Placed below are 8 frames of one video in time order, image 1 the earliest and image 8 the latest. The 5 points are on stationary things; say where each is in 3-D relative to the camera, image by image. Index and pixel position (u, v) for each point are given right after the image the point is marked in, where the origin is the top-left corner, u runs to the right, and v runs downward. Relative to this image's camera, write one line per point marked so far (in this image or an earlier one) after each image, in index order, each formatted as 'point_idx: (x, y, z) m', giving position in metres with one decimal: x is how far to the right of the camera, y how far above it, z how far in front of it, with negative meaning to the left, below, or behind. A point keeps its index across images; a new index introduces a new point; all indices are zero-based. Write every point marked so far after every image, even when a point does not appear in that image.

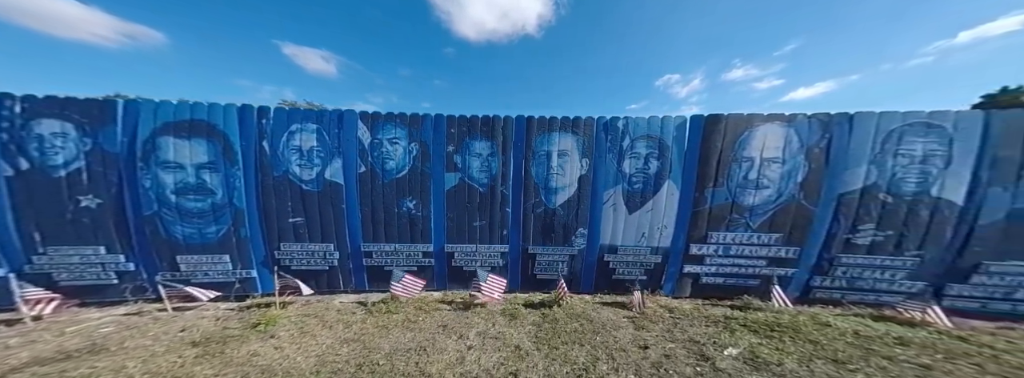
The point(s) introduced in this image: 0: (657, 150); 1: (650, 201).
0: (+1.5, +0.5, +2.7) m
1: (+1.4, -0.1, +2.7) m
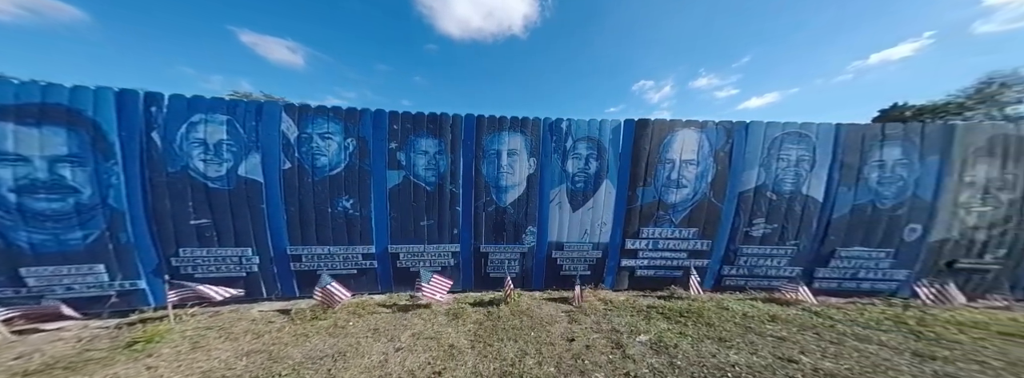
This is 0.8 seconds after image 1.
0: (+1.0, +0.5, +2.9) m
1: (+0.9, -0.1, +2.9) m
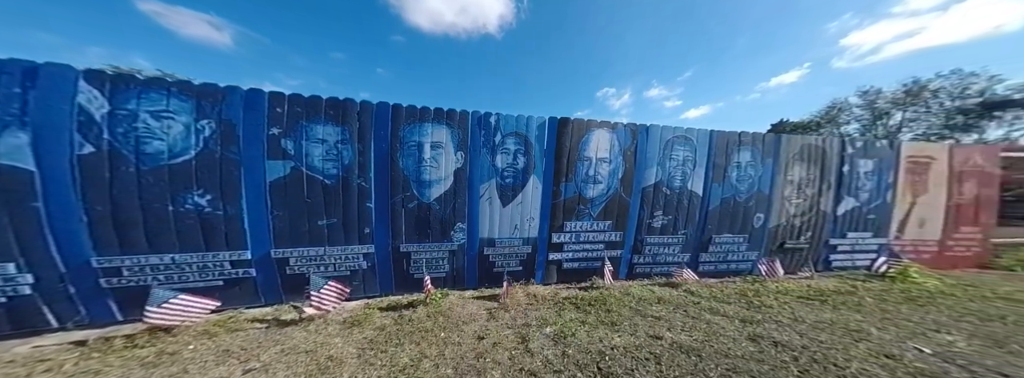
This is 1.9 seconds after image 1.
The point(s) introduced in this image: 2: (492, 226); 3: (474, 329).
0: (+0.2, +0.5, +3.0) m
1: (+0.1, -0.1, +3.0) m
2: (-0.2, -0.4, +2.9) m
3: (-0.2, -0.9, +1.6) m
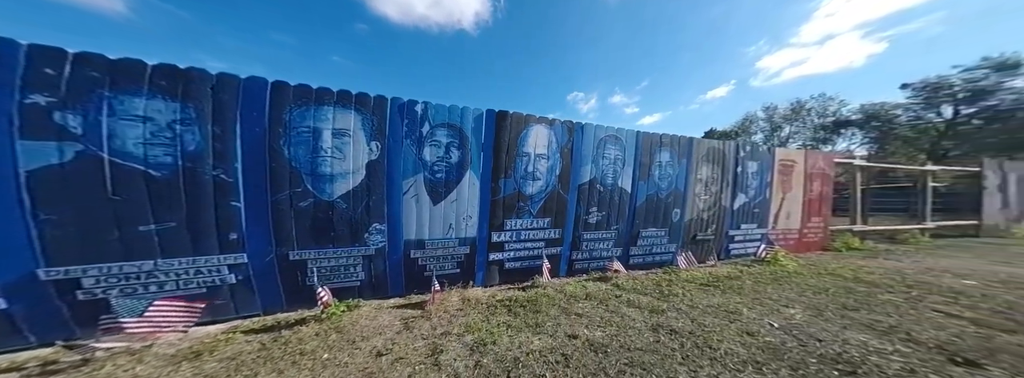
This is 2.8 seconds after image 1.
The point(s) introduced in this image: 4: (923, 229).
0: (-0.6, +0.6, +2.8) m
1: (-0.7, 0.0, +2.8) m
2: (-1.0, -0.4, +2.7) m
3: (-0.8, -0.9, +1.4) m
4: (+18.4, -1.8, +11.1) m
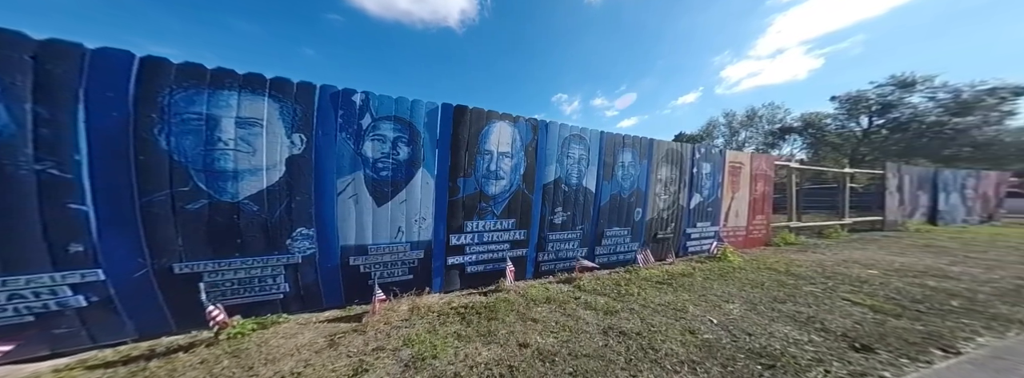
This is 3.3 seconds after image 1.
0: (-1.1, +0.6, +2.6) m
1: (-1.1, 0.0, +2.6) m
2: (-1.4, -0.4, +2.4) m
3: (-1.1, -0.9, +1.2) m
4: (+17.0, -1.8, +12.7) m
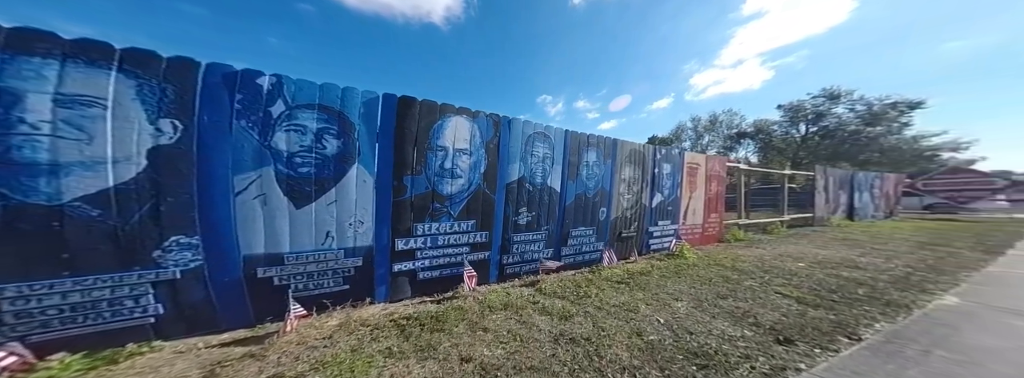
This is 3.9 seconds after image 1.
0: (-1.6, +0.6, +2.3) m
1: (-1.7, 0.0, +2.3) m
2: (-2.0, -0.4, +2.1) m
3: (-1.5, -0.9, +0.9) m
4: (+15.4, -1.8, +14.1) m
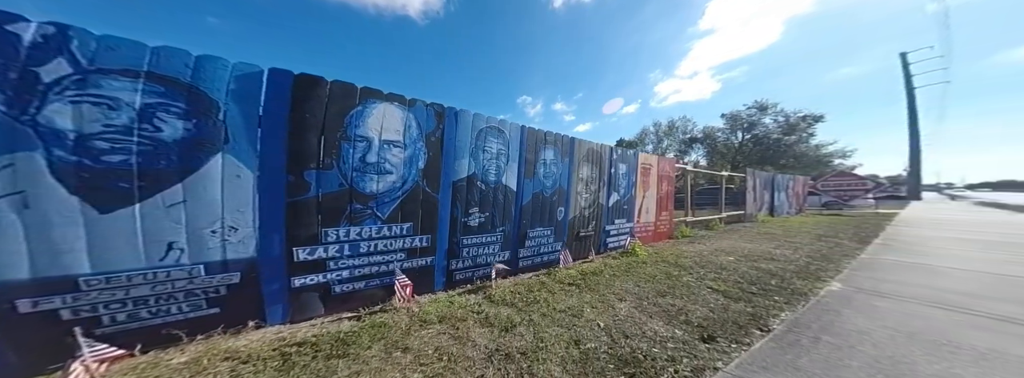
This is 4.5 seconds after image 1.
0: (-2.3, +0.6, +1.7) m
1: (-2.4, 0.0, +1.7) m
2: (-2.6, -0.3, +1.5) m
3: (-2.0, -0.8, +0.3) m
4: (+13.1, -1.8, +15.6) m
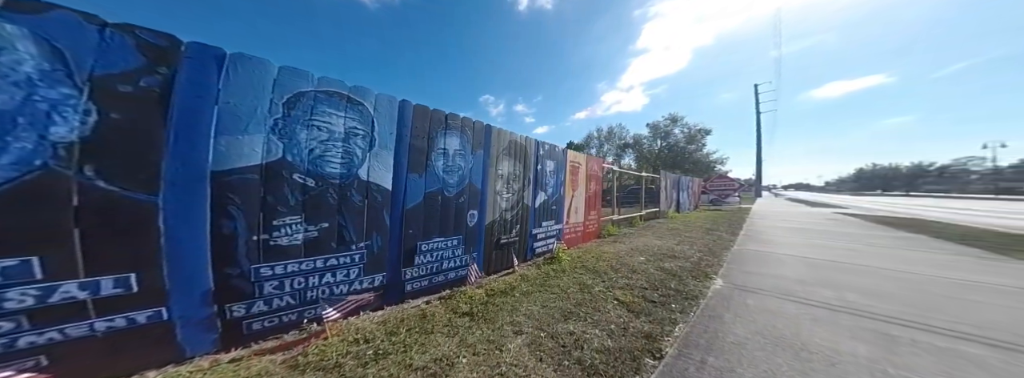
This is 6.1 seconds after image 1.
0: (-3.9, +0.6, -0.5) m
1: (-4.0, 0.0, -0.6) m
2: (-4.2, -0.3, -0.9) m
3: (-3.4, -0.8, -1.8) m
4: (+8.3, -1.9, +16.2) m
